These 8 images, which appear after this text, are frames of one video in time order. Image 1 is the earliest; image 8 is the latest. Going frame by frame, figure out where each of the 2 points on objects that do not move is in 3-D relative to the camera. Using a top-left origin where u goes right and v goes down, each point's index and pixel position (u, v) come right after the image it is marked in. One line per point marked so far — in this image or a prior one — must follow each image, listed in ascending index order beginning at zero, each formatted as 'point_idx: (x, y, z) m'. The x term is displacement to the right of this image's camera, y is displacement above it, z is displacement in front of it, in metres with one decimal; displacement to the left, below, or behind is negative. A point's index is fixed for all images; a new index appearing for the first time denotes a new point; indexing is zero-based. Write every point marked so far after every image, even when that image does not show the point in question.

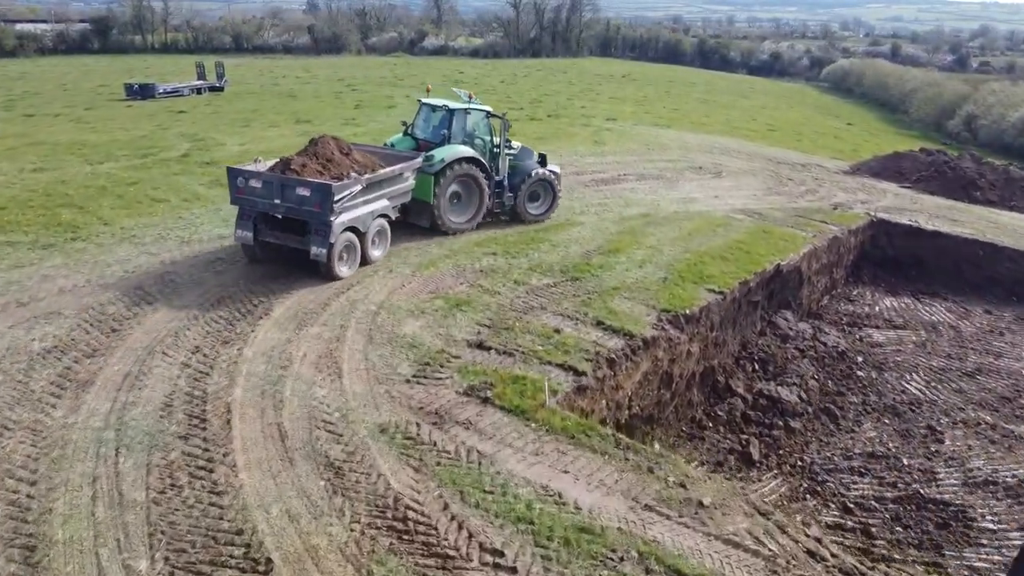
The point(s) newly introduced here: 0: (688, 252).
0: (+2.9, +0.6, +13.1) m
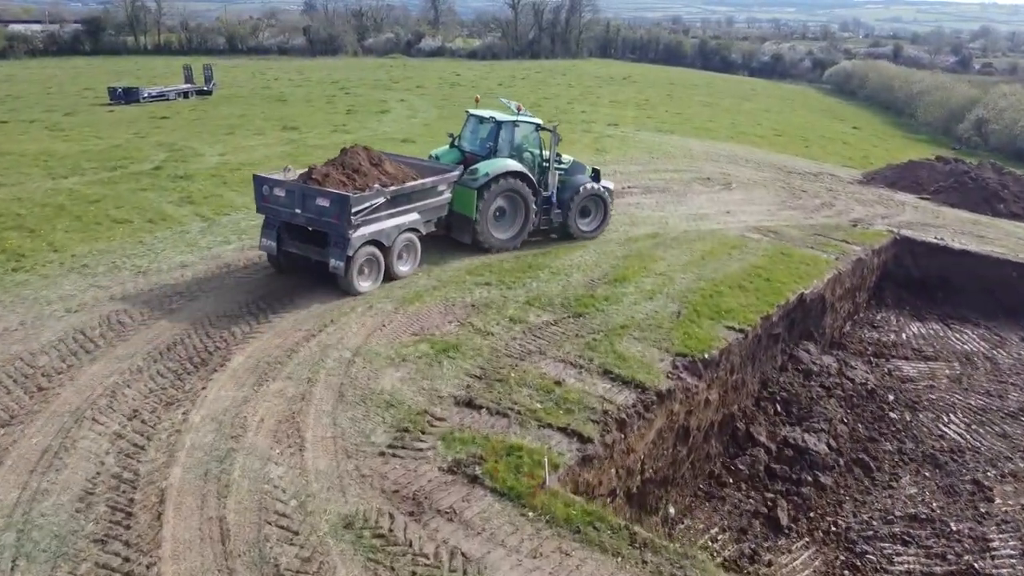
0: (+2.8, +0.1, +11.8) m
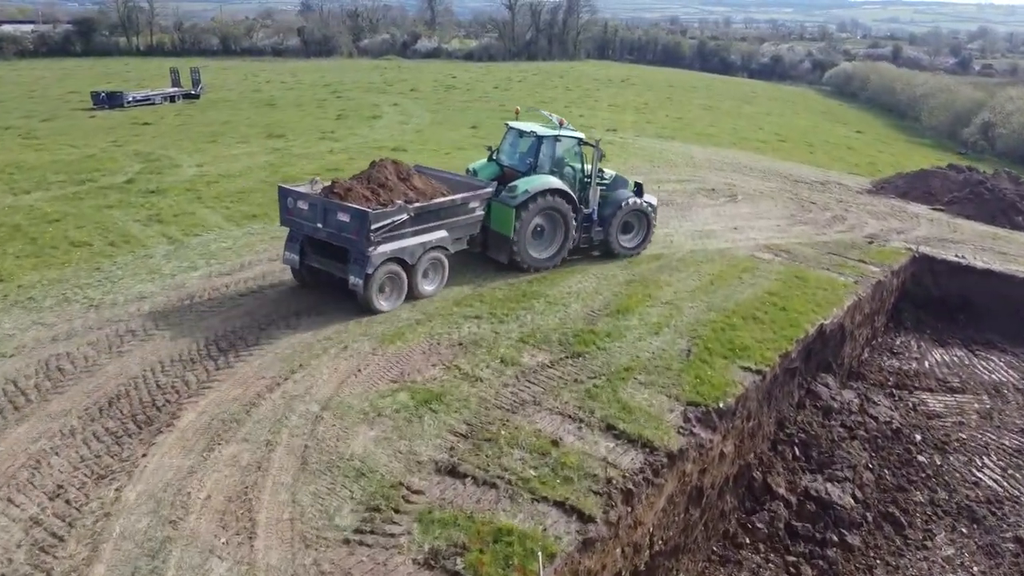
0: (+2.7, -0.3, +10.8) m
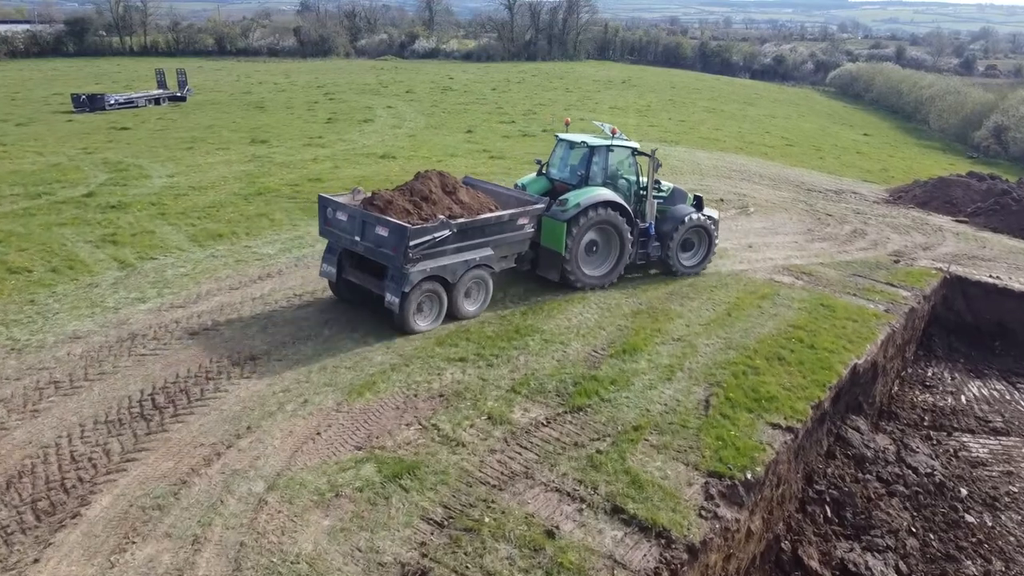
0: (+2.6, -0.7, +9.5) m
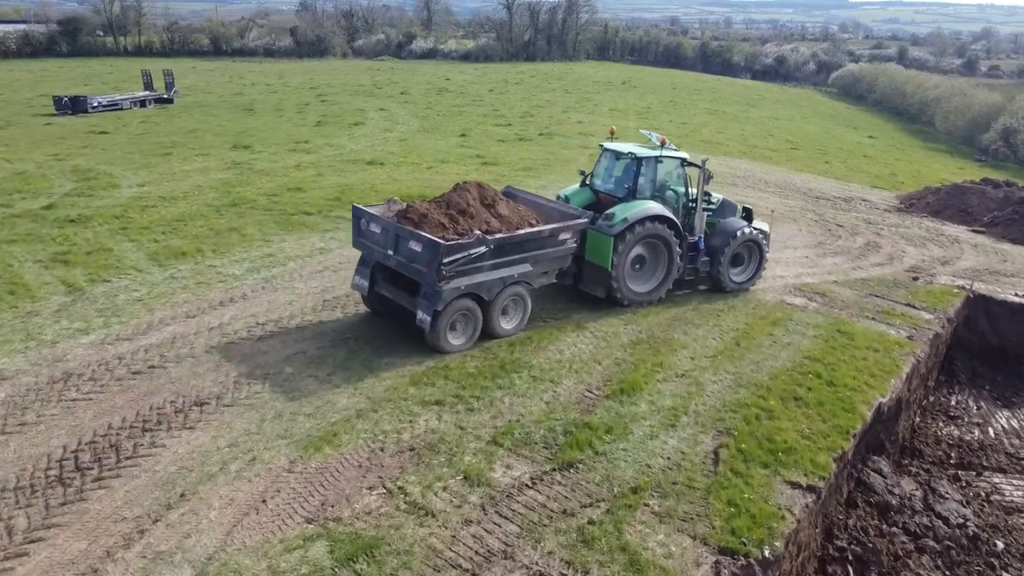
0: (+2.4, -1.0, +8.5) m
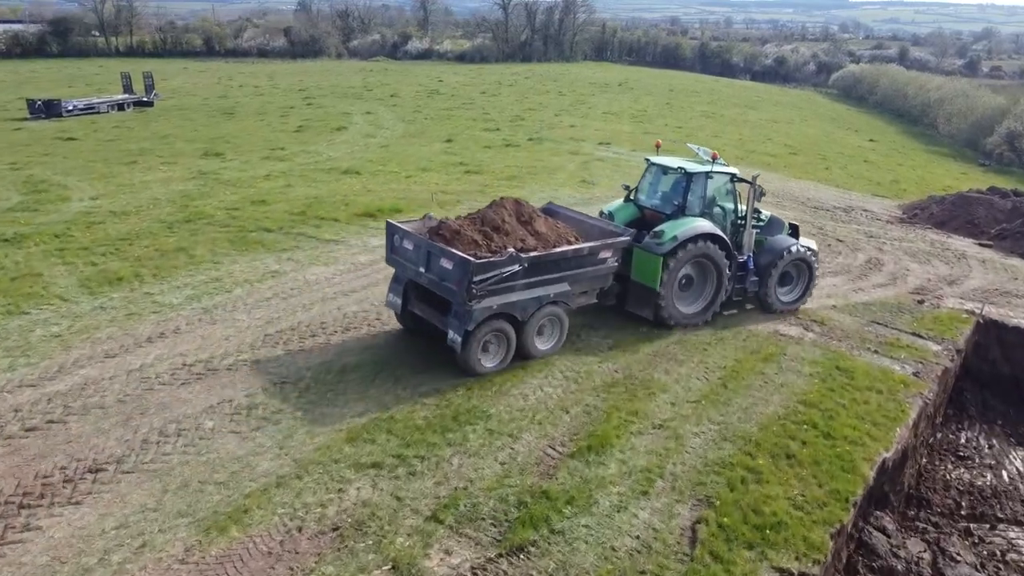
0: (+2.0, -1.4, +7.5) m
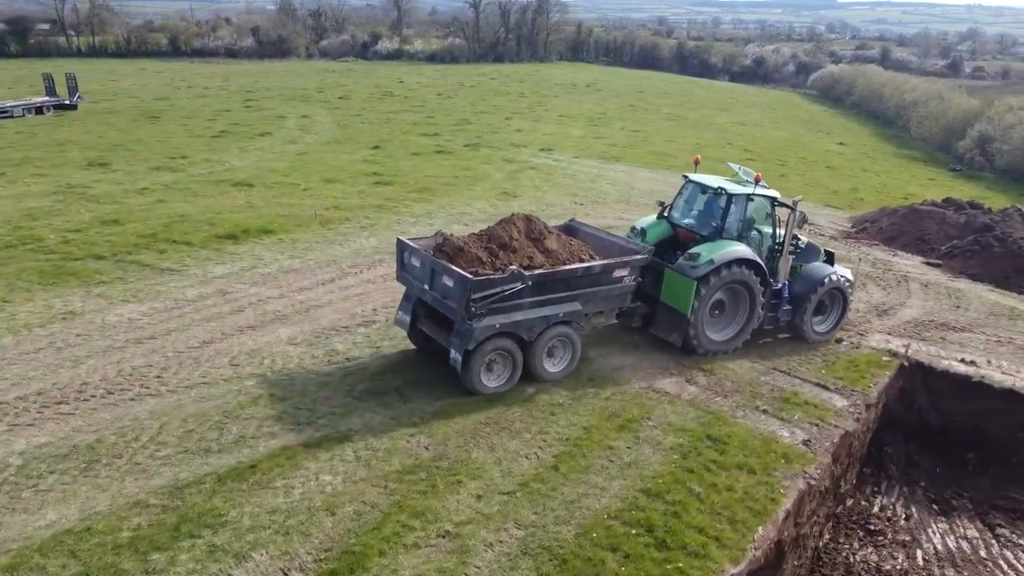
0: (+0.1, -1.9, +5.8) m
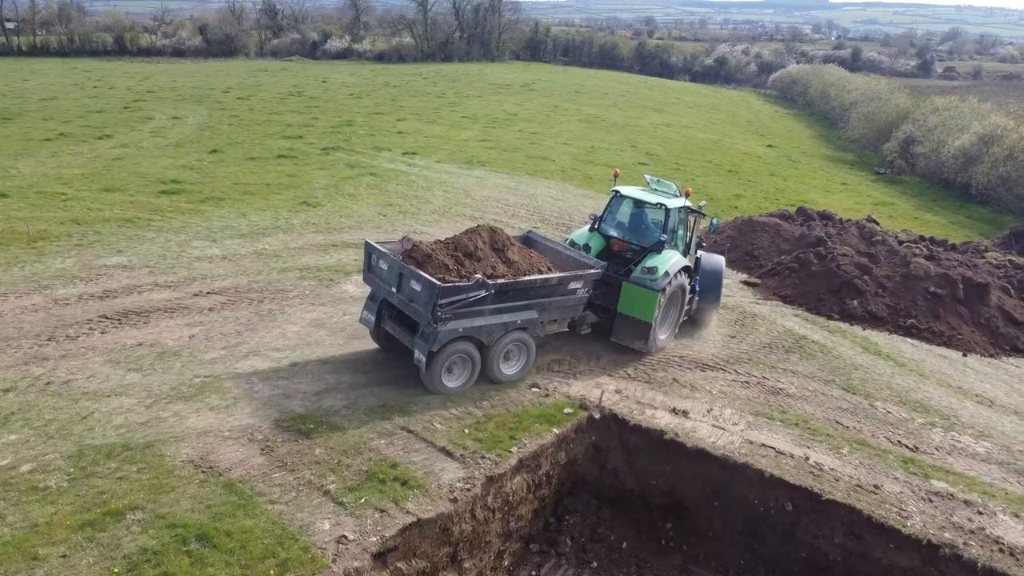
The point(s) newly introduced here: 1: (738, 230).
0: (-4.1, -2.3, +4.1) m
1: (+4.8, +1.2, +17.2) m
